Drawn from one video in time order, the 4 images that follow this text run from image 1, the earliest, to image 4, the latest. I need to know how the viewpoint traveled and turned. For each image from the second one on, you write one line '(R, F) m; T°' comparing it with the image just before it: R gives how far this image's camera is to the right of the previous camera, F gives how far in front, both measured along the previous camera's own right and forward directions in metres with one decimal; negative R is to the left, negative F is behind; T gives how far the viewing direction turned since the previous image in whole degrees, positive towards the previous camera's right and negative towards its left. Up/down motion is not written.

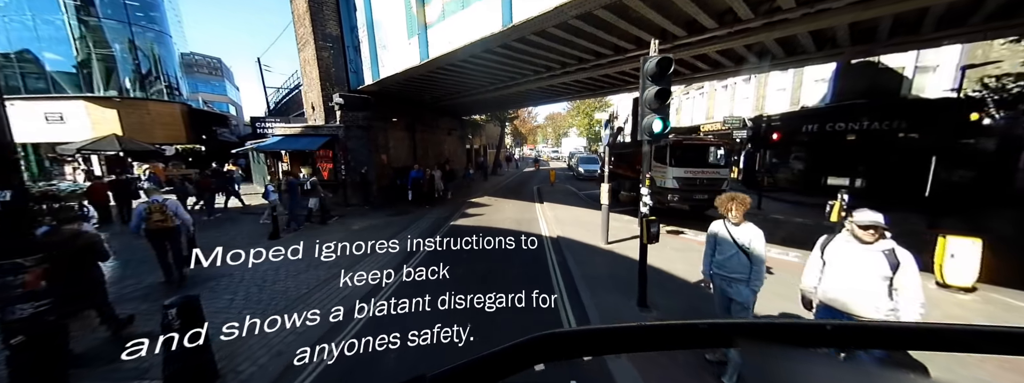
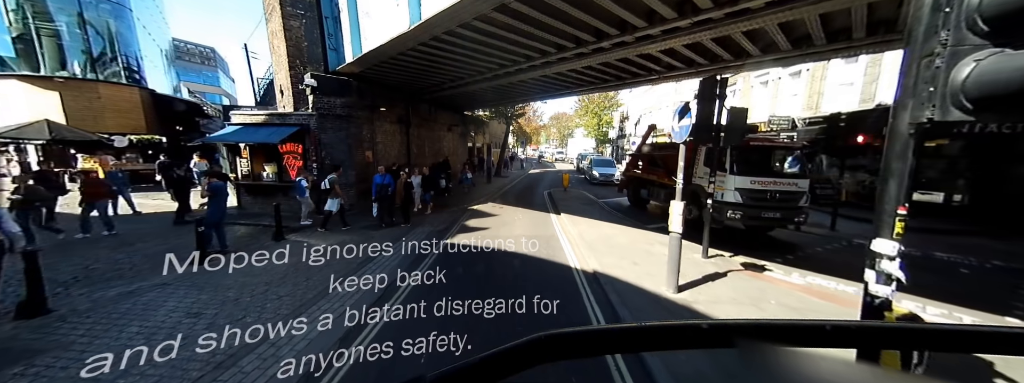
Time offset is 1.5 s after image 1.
(-0.2, +1.4) m; 0°
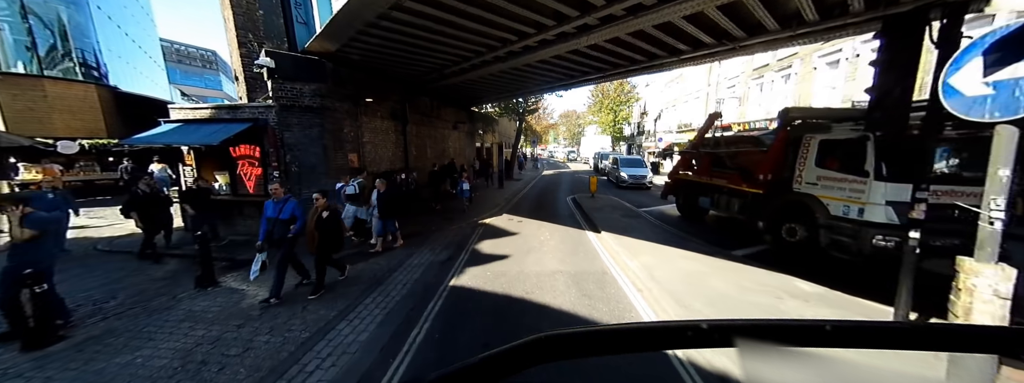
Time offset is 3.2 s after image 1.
(-0.3, +1.5) m; -2°
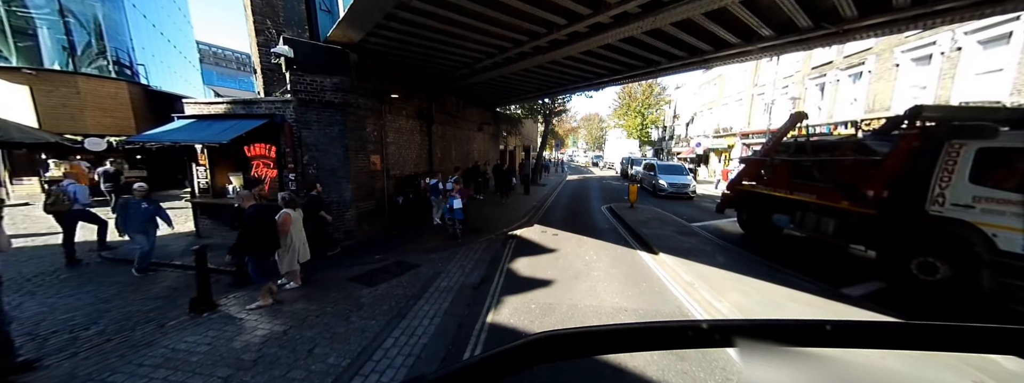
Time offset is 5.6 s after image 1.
(-0.4, +0.7) m; -3°
